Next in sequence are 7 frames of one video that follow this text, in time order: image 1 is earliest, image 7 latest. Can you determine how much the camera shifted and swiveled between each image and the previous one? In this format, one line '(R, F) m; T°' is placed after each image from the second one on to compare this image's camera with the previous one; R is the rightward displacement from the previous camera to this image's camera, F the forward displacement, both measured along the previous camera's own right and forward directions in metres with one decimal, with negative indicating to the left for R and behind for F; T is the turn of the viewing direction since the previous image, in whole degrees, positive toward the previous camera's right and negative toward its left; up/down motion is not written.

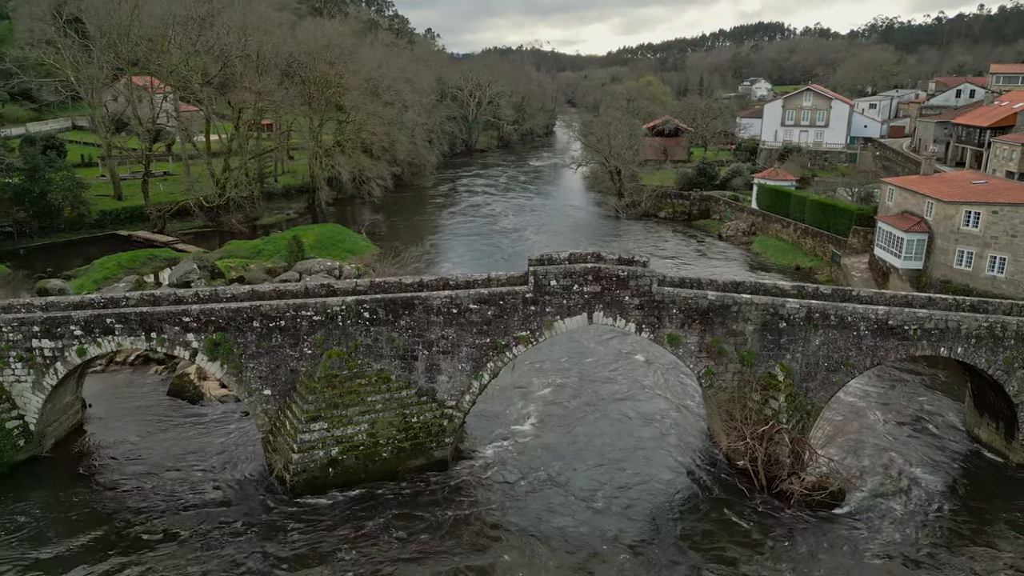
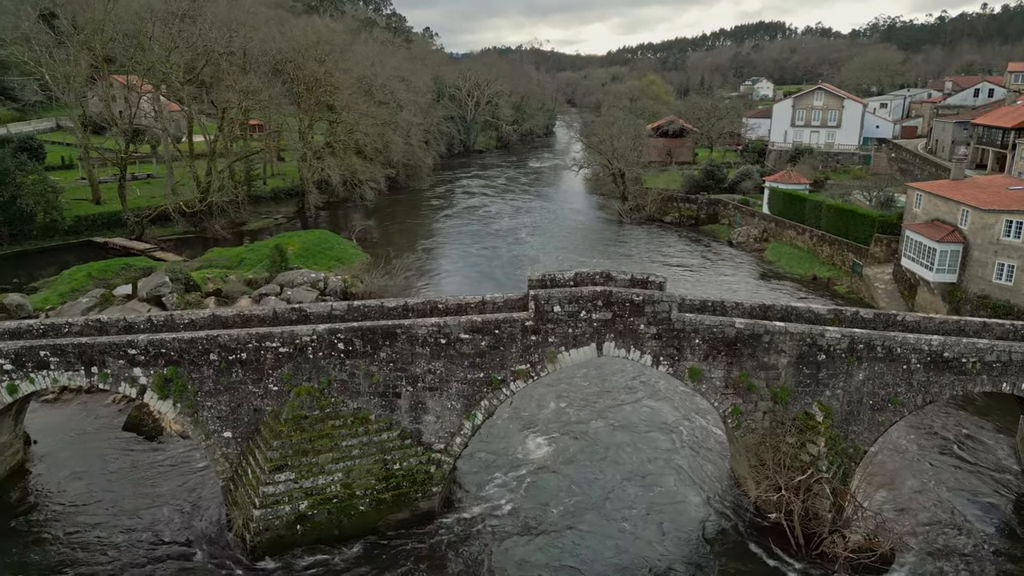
(+0.1, +7.5) m; 0°
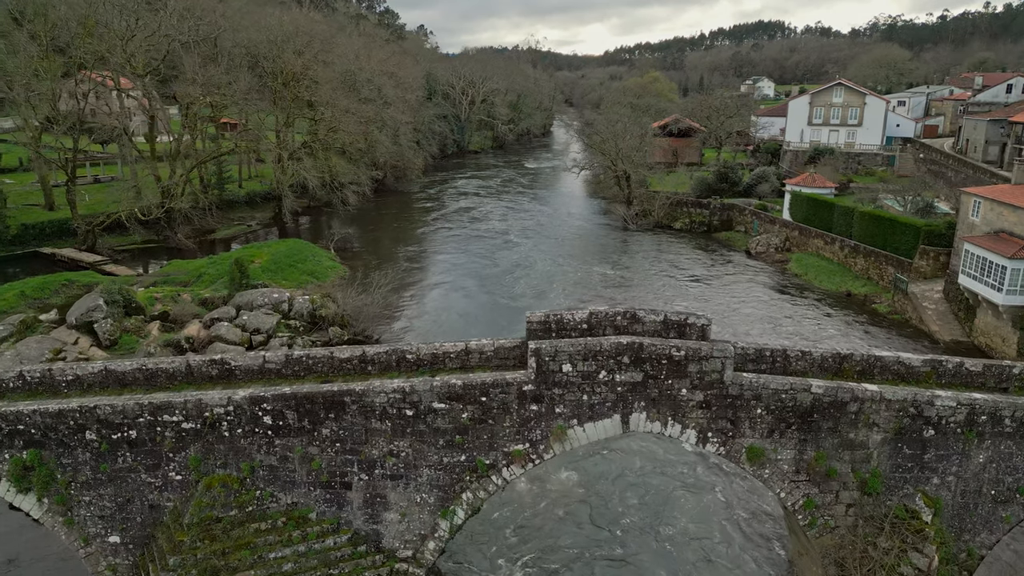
(+0.2, +13.5) m; 0°
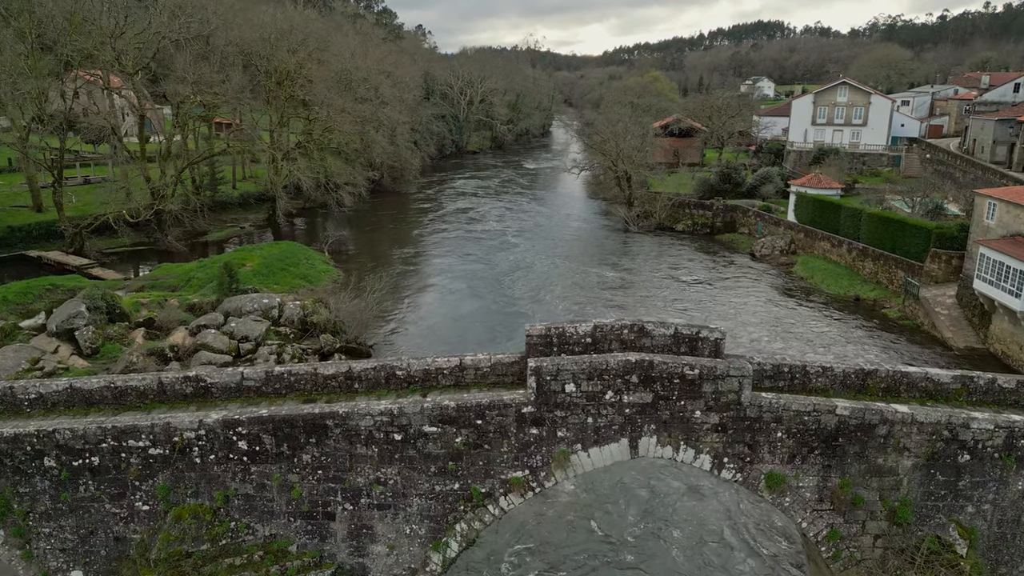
(0.0, +3.0) m; 0°
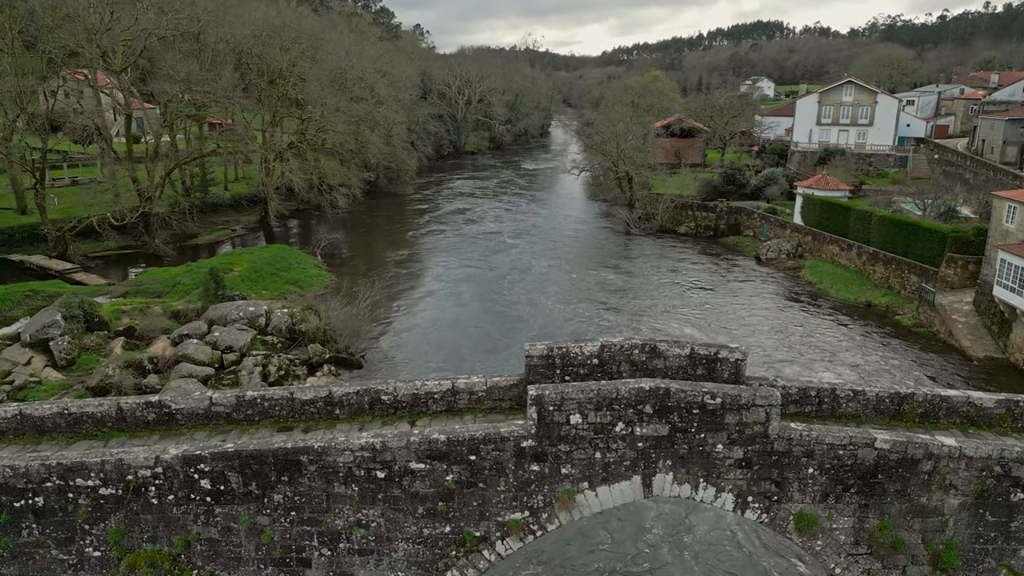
(0.0, +3.7) m; 0°
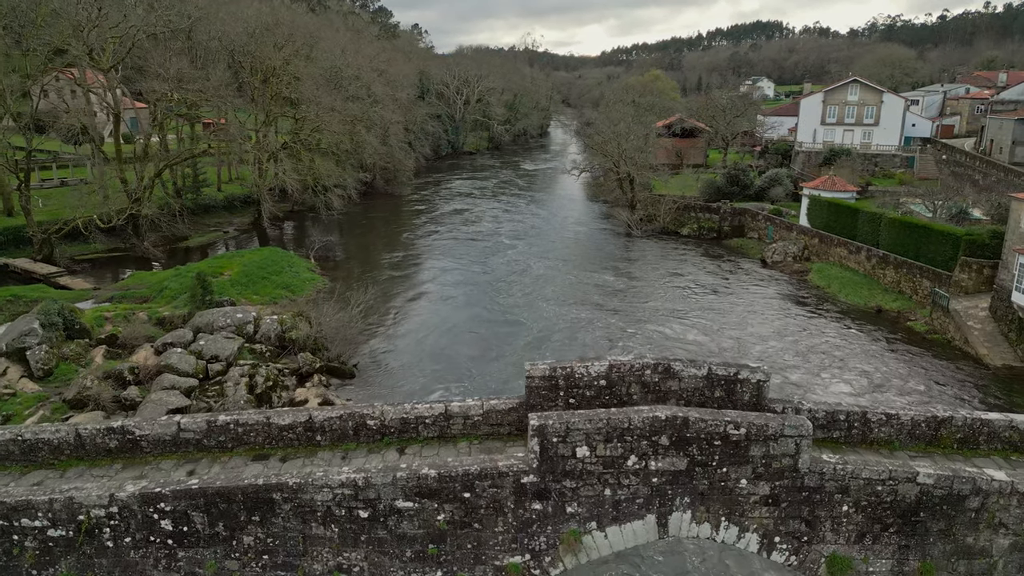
(0.0, +3.2) m; 0°
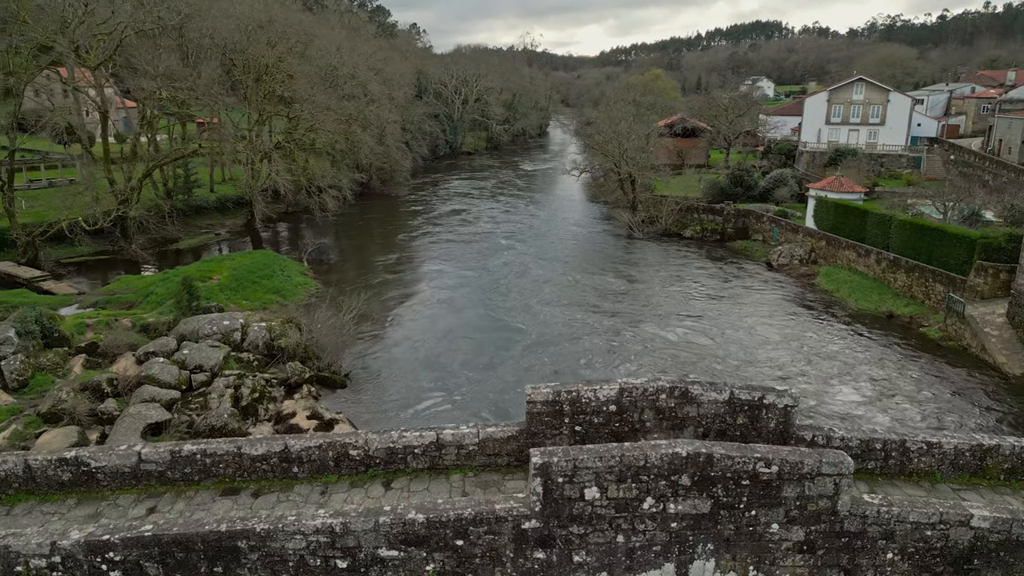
(0.0, +3.2) m; 0°
